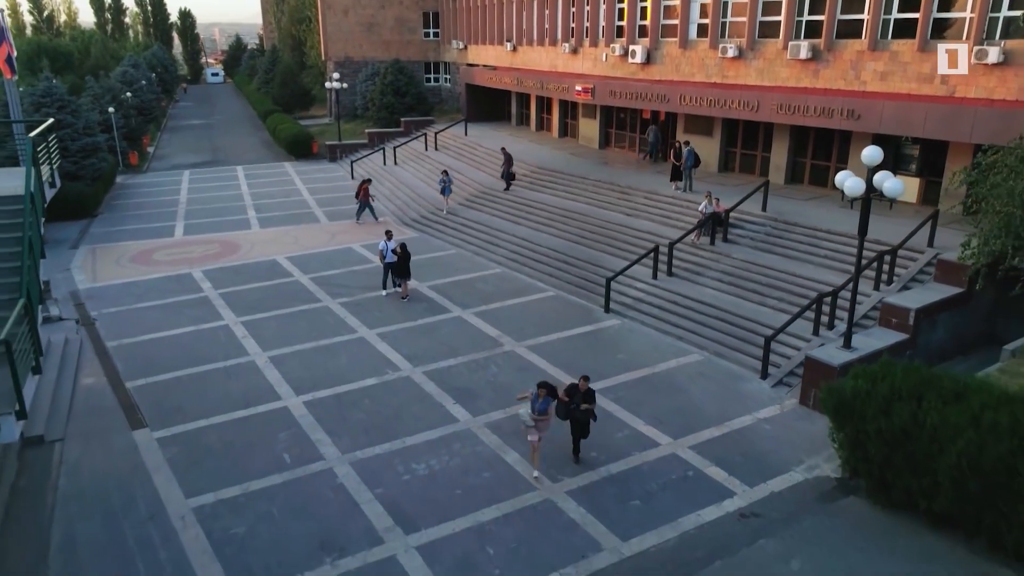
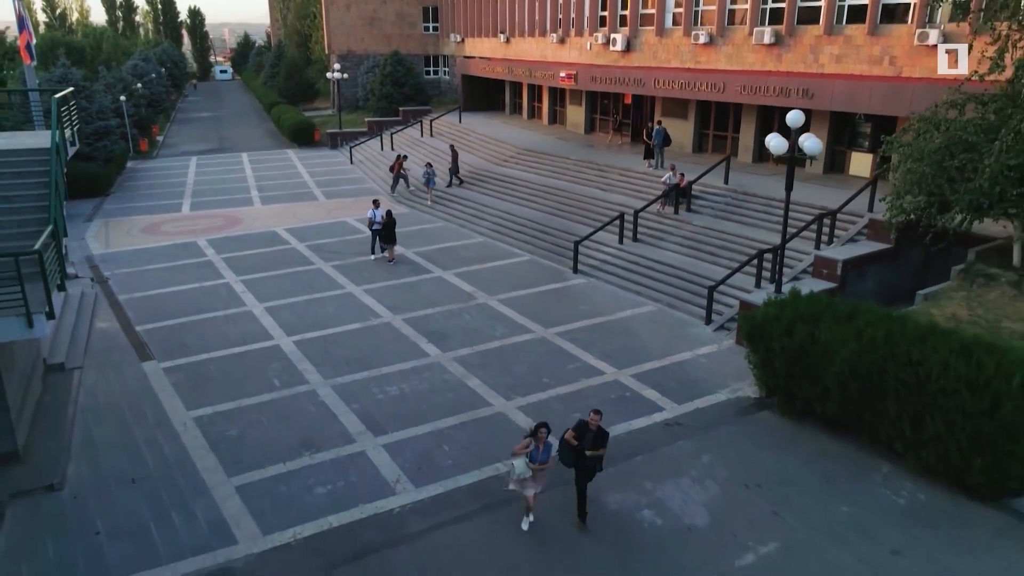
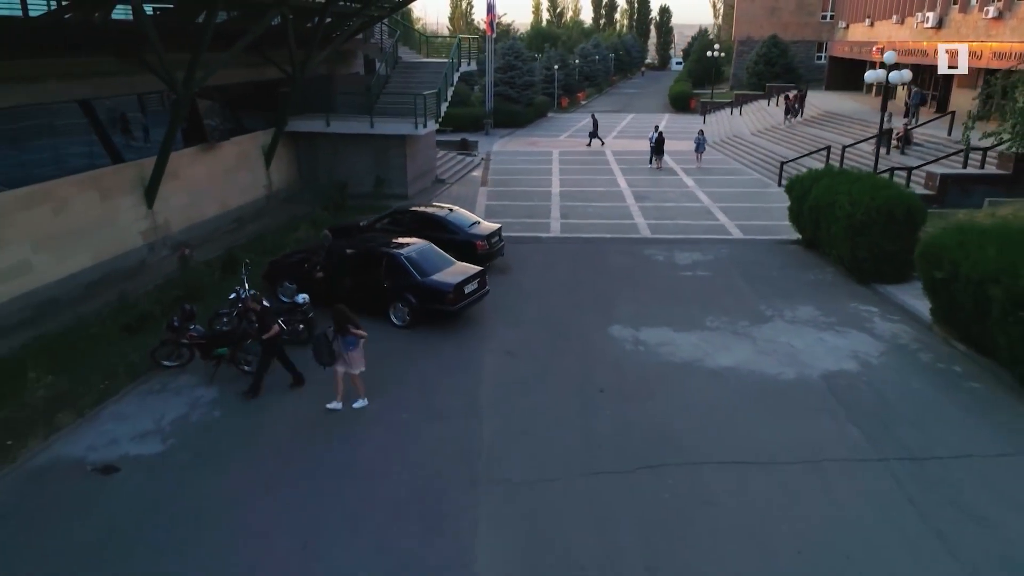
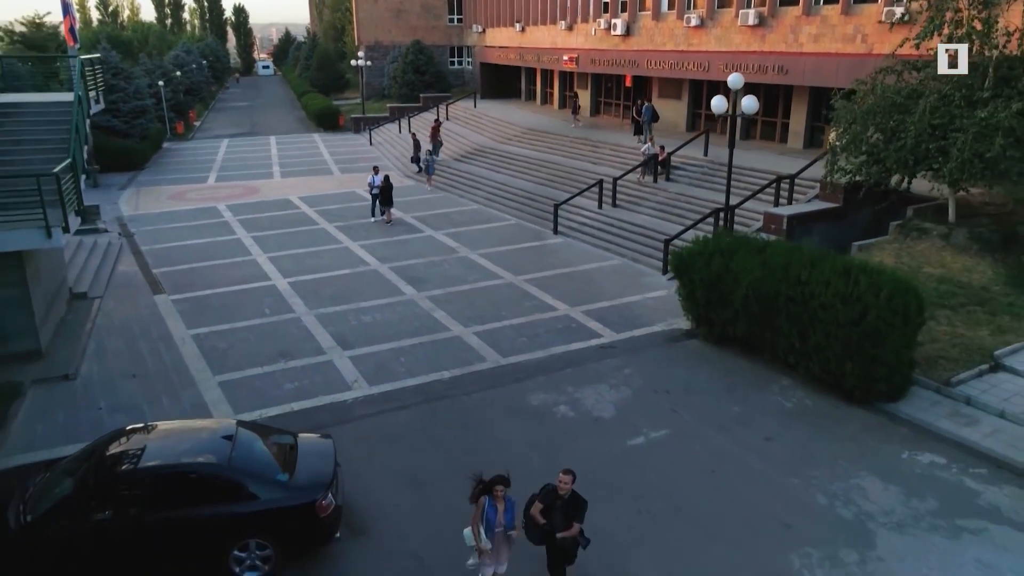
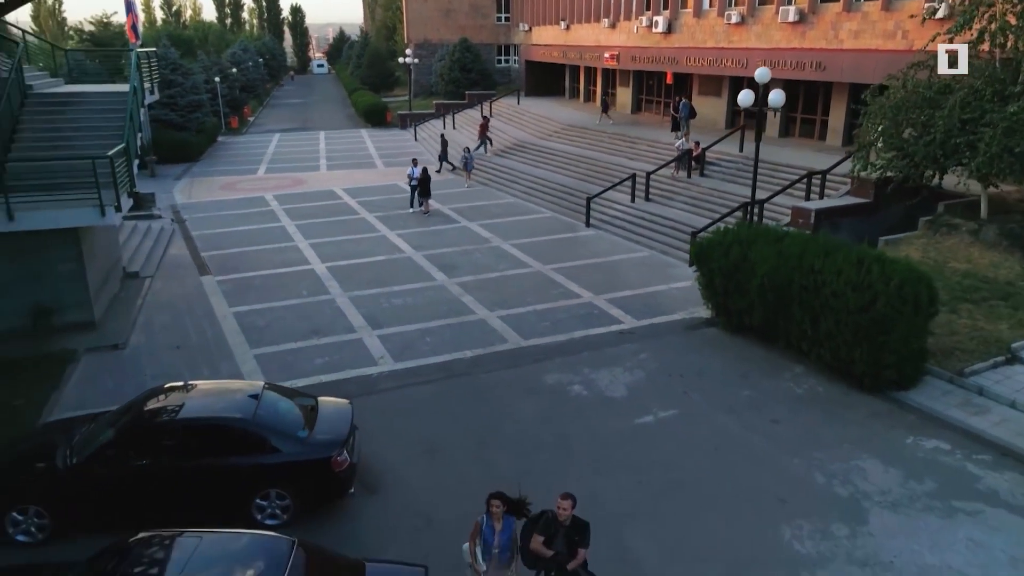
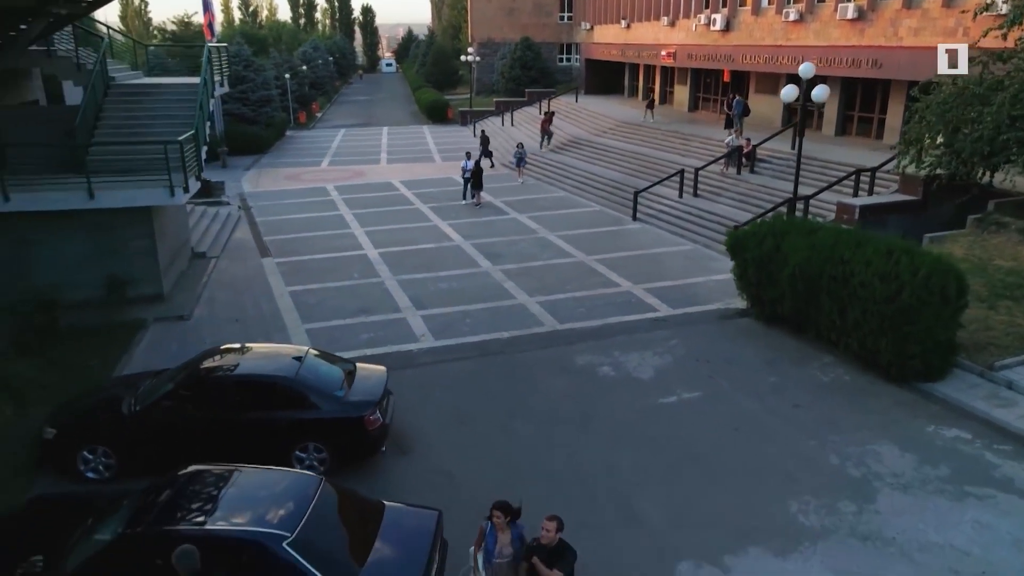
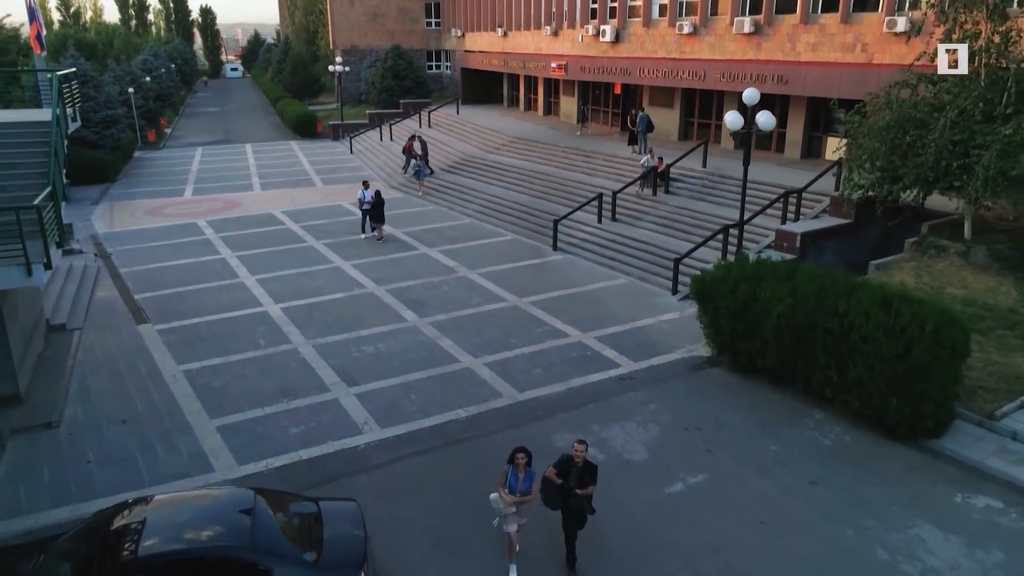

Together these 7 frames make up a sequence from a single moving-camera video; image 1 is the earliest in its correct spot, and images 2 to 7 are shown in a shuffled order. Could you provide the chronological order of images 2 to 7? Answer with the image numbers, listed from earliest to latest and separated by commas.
2, 7, 4, 5, 6, 3
